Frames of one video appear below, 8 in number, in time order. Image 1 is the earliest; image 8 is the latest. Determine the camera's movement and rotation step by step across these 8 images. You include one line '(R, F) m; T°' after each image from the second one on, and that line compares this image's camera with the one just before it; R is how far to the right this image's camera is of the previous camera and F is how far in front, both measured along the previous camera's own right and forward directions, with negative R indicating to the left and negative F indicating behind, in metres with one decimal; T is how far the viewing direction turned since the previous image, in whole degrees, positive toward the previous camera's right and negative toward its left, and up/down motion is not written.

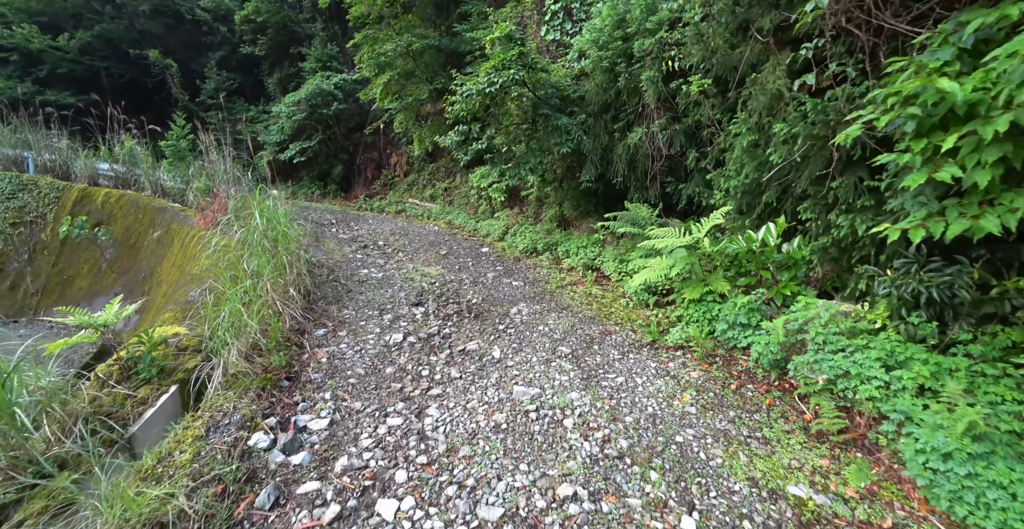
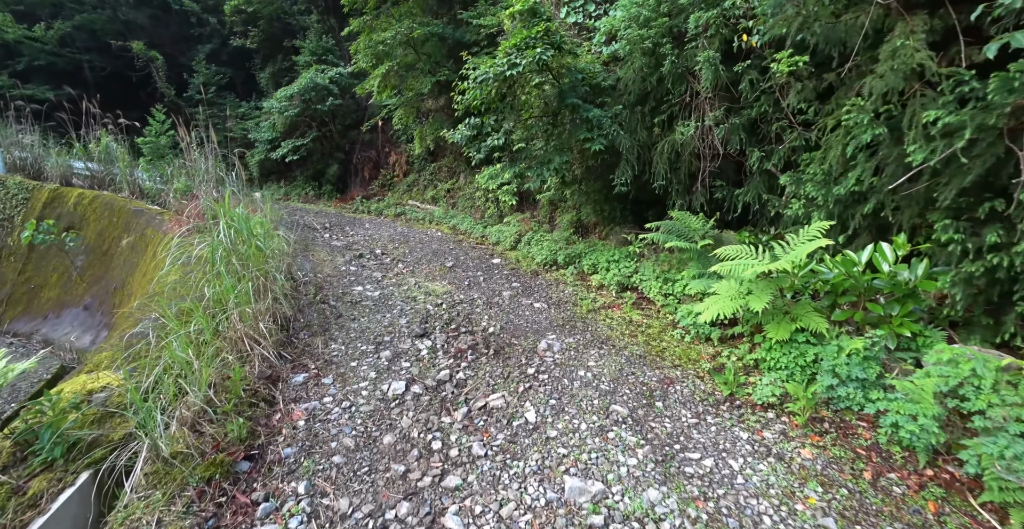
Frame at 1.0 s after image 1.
(-0.2, +0.7) m; 0°
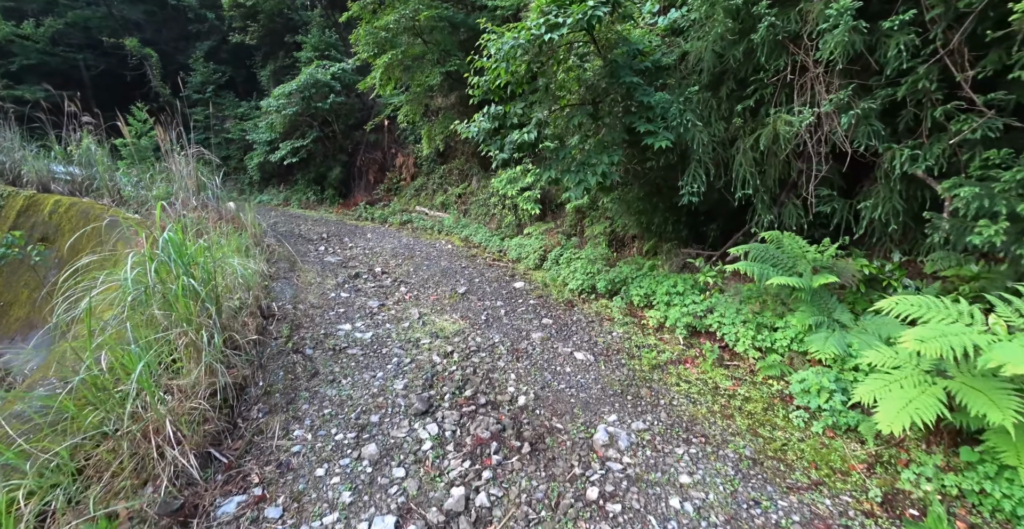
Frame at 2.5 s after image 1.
(-0.2, +1.0) m; -1°
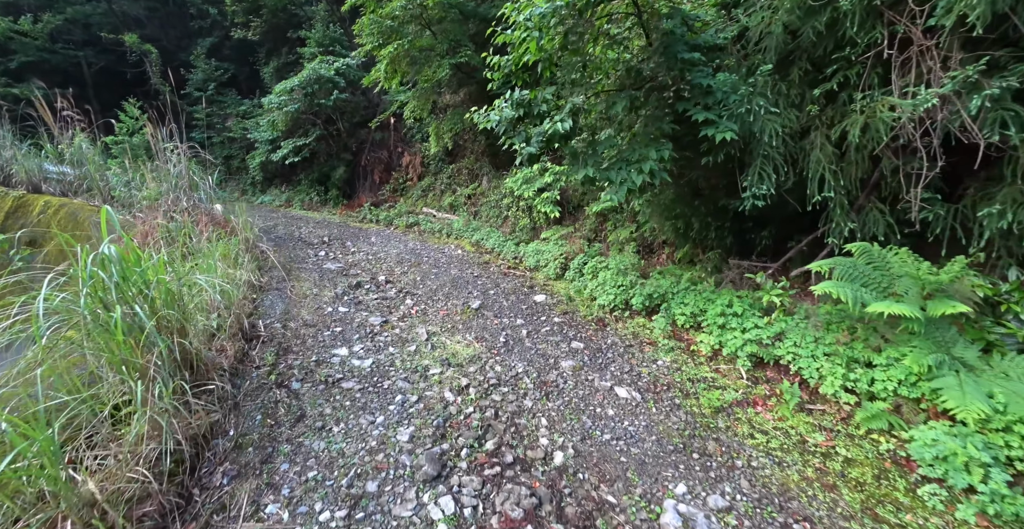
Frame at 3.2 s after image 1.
(-0.1, +0.5) m; -1°
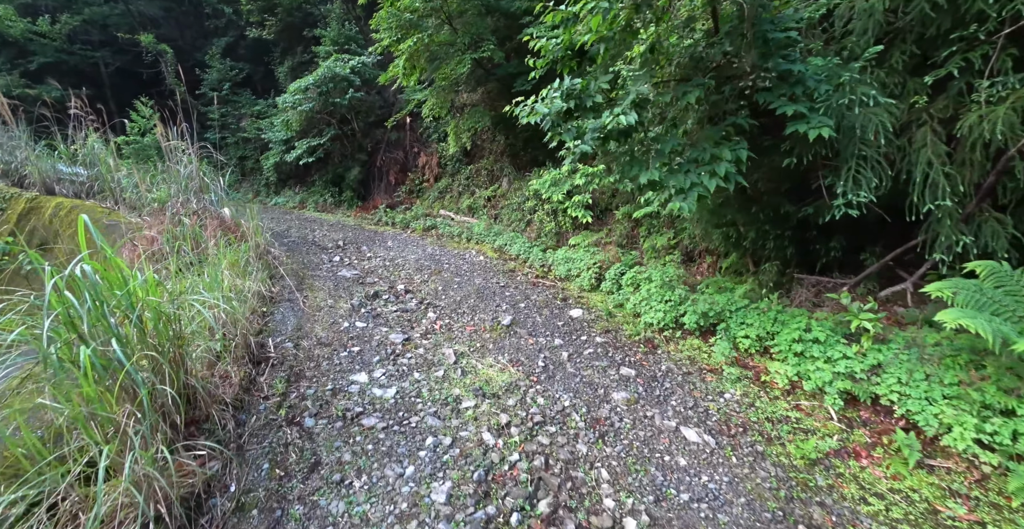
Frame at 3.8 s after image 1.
(-0.2, +0.4) m; -1°
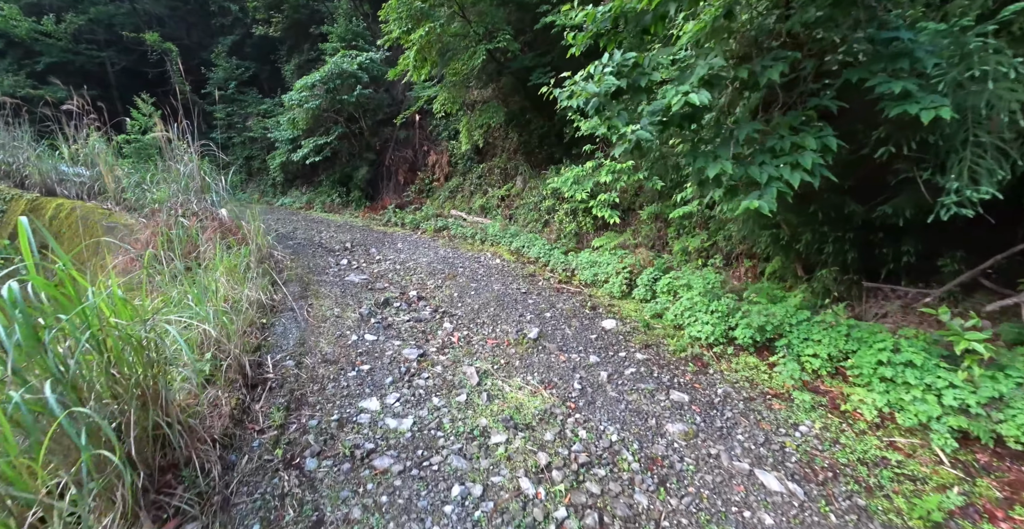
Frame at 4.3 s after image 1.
(-0.1, +0.3) m; -1°
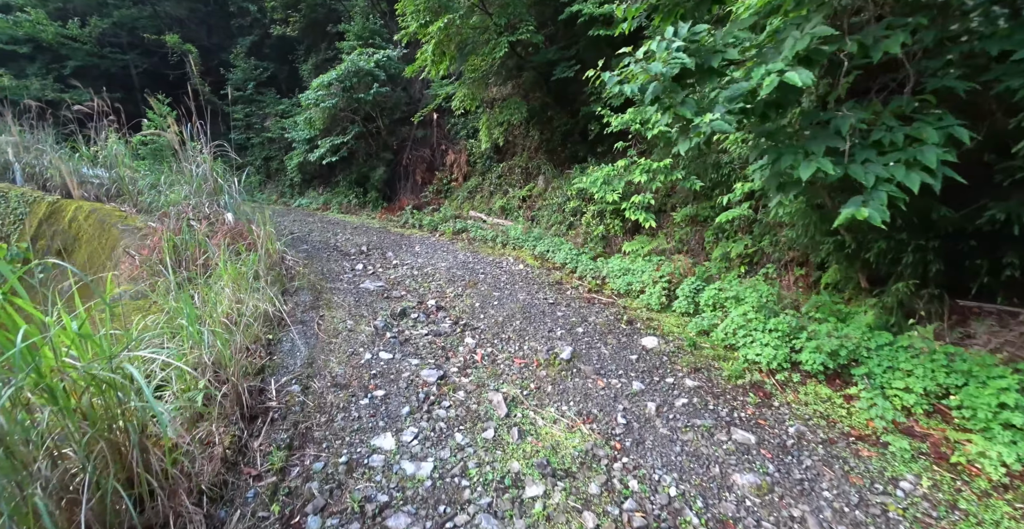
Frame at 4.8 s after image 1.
(-0.1, +0.3) m; -2°
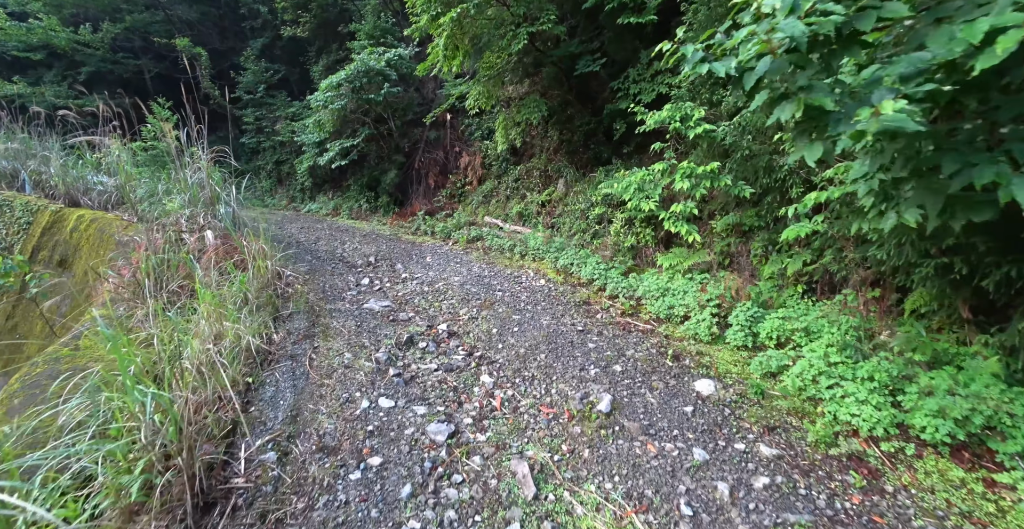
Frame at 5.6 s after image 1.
(-0.1, +0.5) m; -2°
